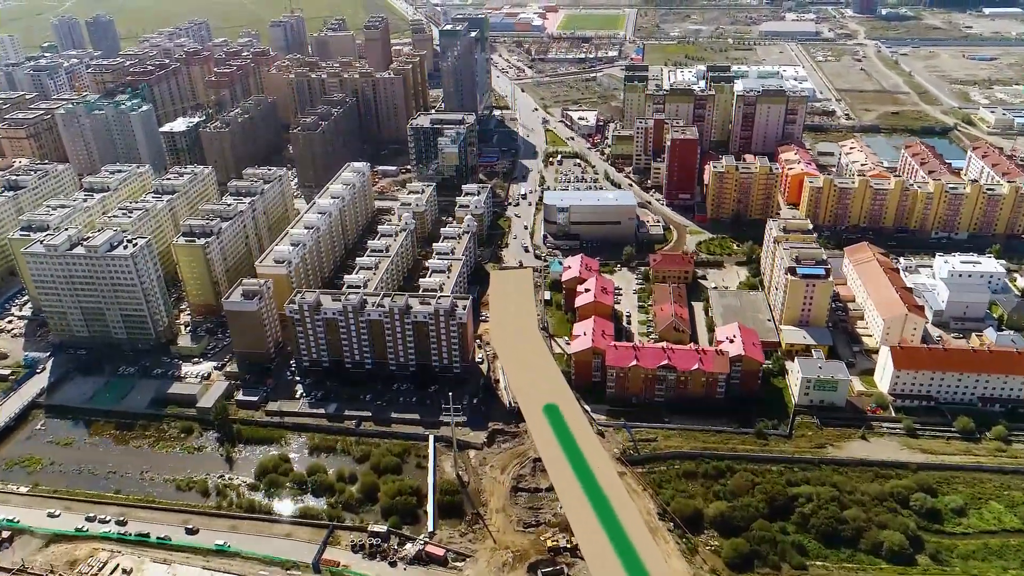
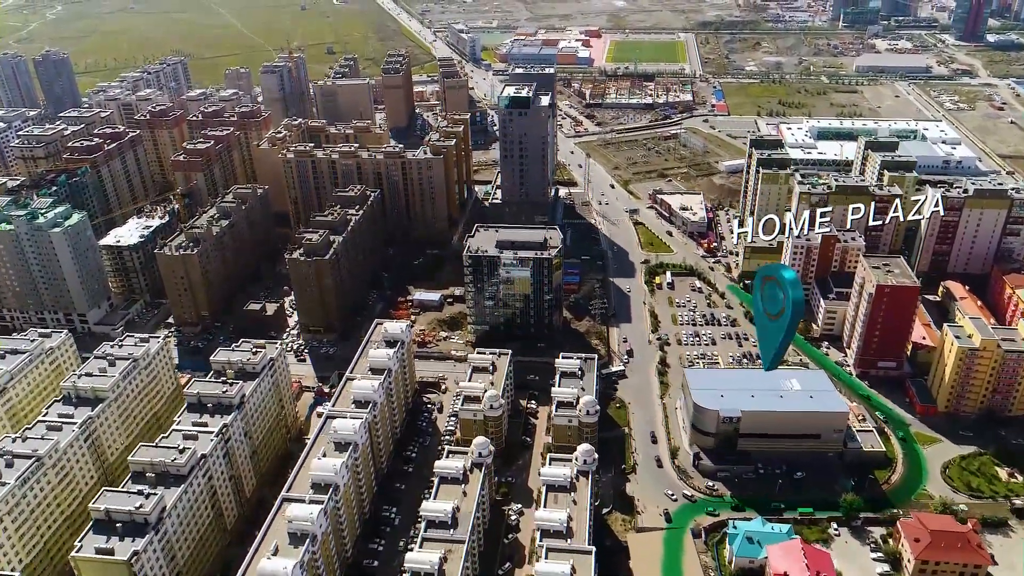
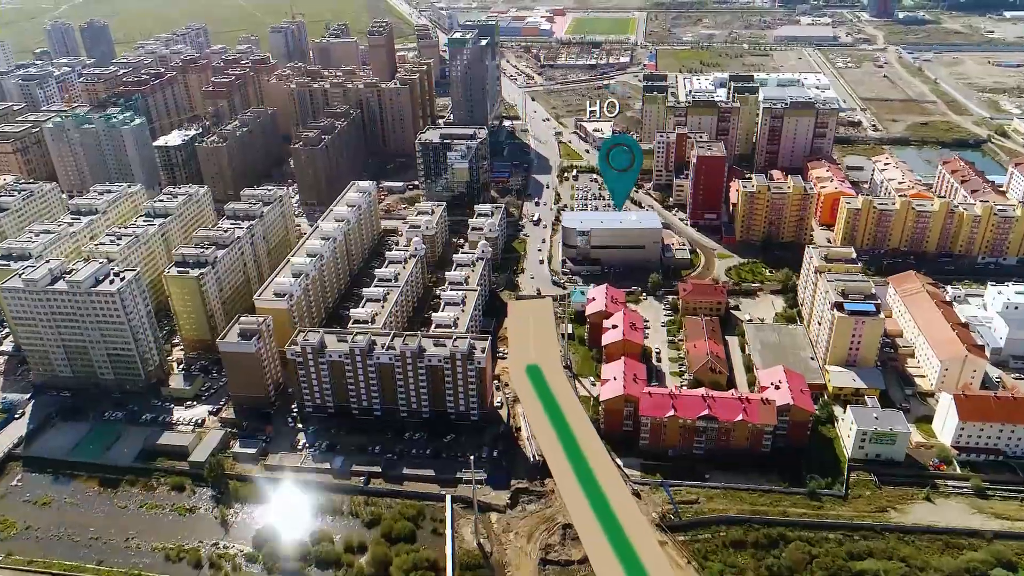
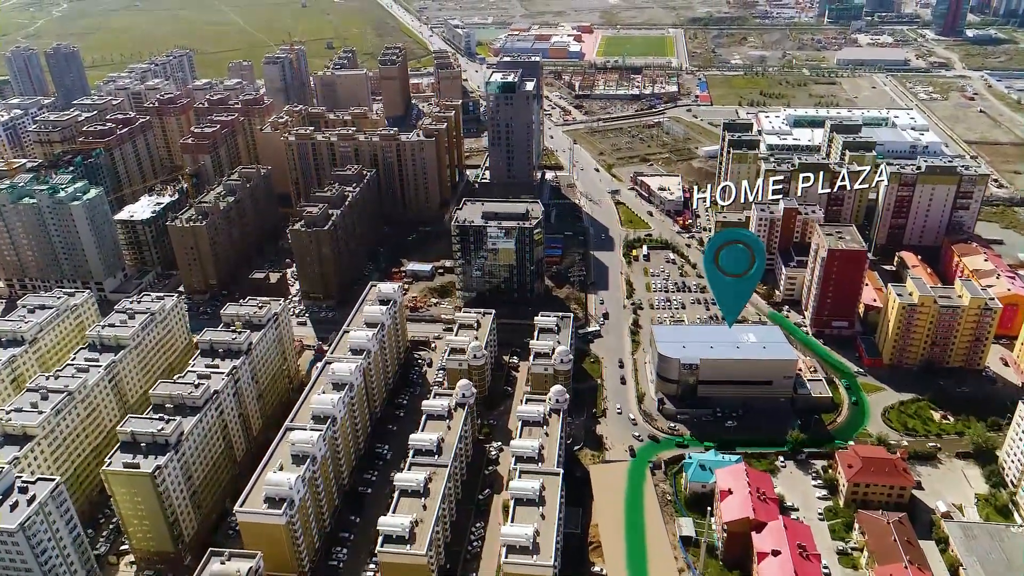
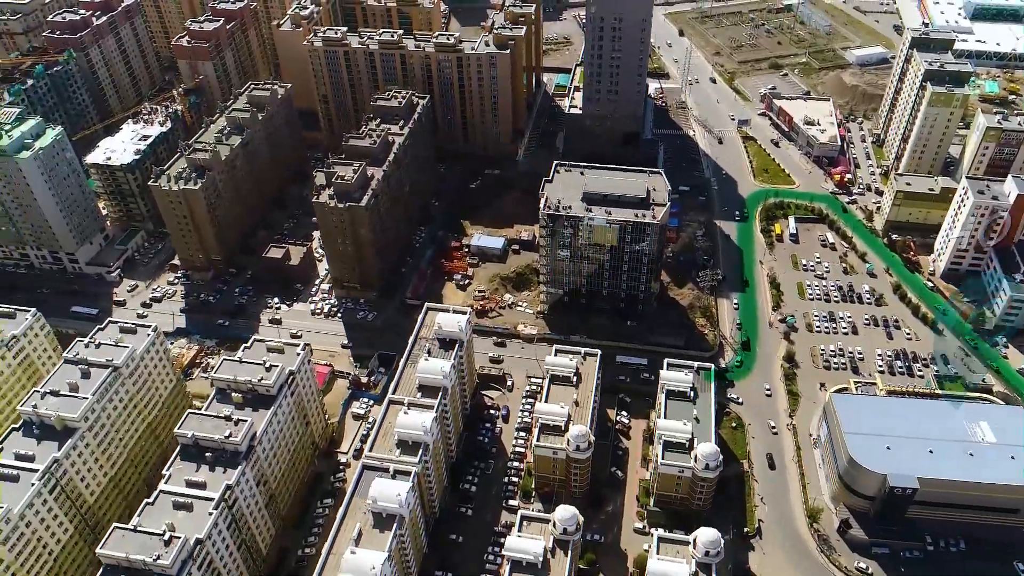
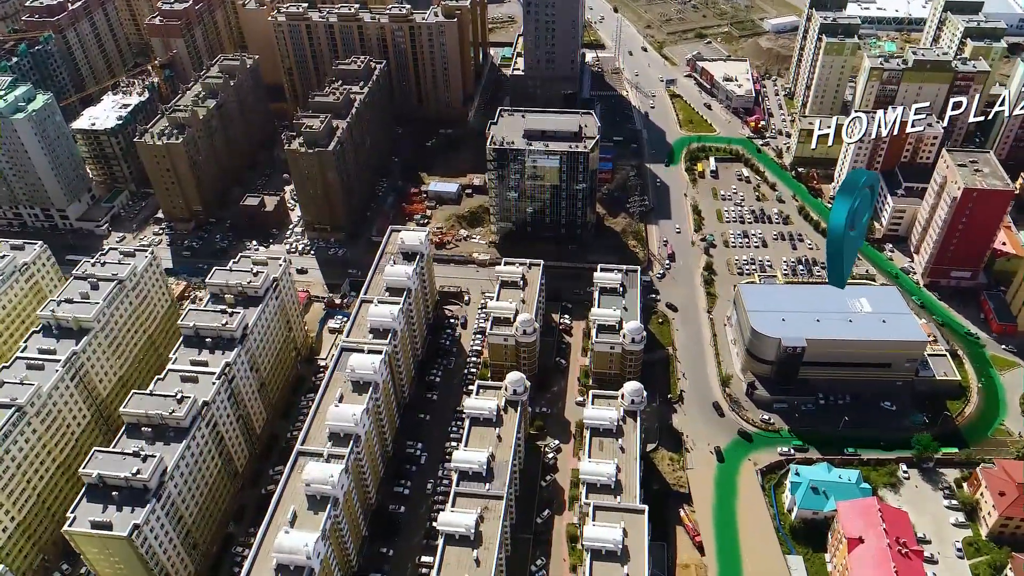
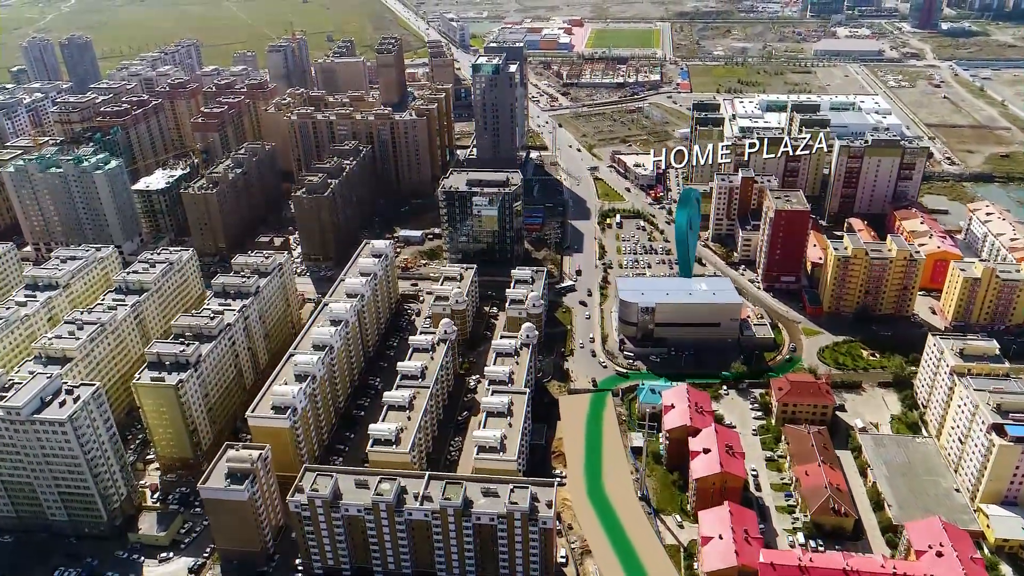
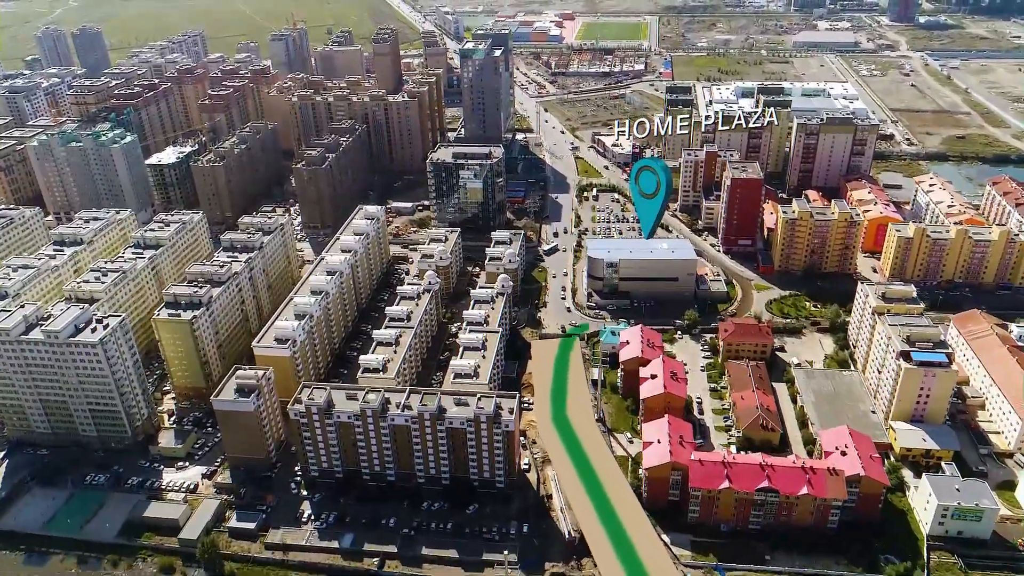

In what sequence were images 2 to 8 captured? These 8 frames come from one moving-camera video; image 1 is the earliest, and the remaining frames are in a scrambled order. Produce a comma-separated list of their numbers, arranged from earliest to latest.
3, 8, 7, 4, 2, 6, 5
